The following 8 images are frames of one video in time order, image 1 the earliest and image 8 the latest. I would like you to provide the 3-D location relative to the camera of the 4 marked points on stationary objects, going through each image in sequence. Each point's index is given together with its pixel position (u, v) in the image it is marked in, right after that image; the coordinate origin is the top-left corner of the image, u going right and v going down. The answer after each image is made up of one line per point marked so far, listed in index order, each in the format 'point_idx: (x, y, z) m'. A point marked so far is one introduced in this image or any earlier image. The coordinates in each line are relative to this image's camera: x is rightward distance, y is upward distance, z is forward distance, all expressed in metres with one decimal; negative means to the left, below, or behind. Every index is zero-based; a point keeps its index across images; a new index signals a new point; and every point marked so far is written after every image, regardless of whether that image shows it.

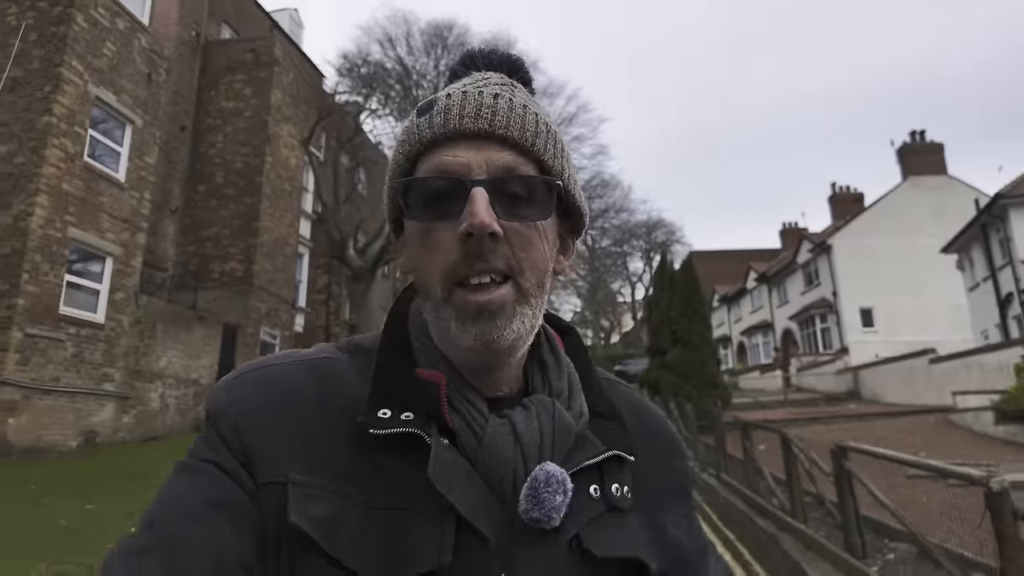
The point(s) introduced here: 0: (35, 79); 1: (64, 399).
0: (-8.0, +3.5, +10.5) m
1: (-7.2, -1.8, +10.0) m
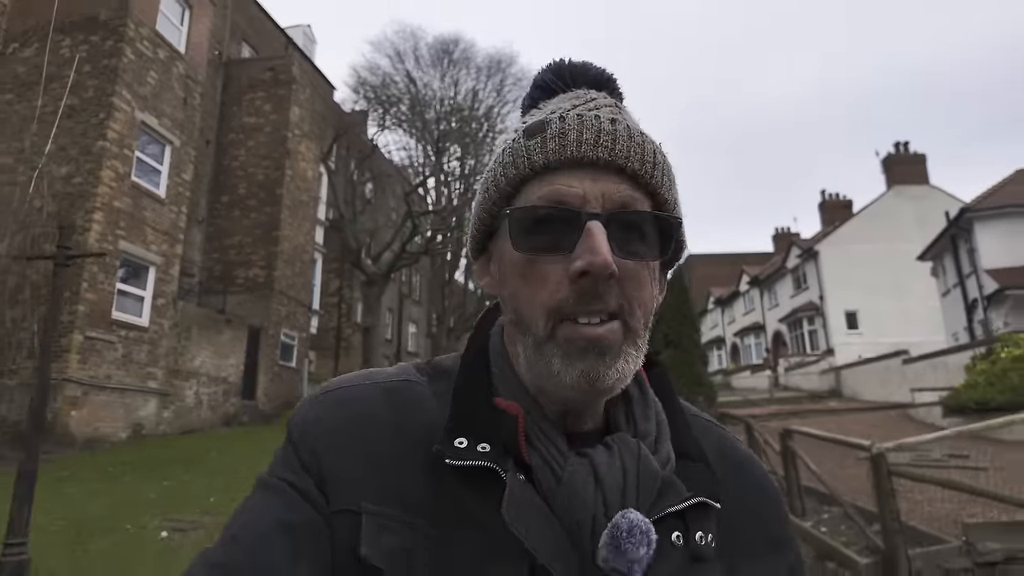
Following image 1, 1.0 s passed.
0: (-7.9, +3.4, +11.6) m
1: (-7.1, -1.9, +11.1) m
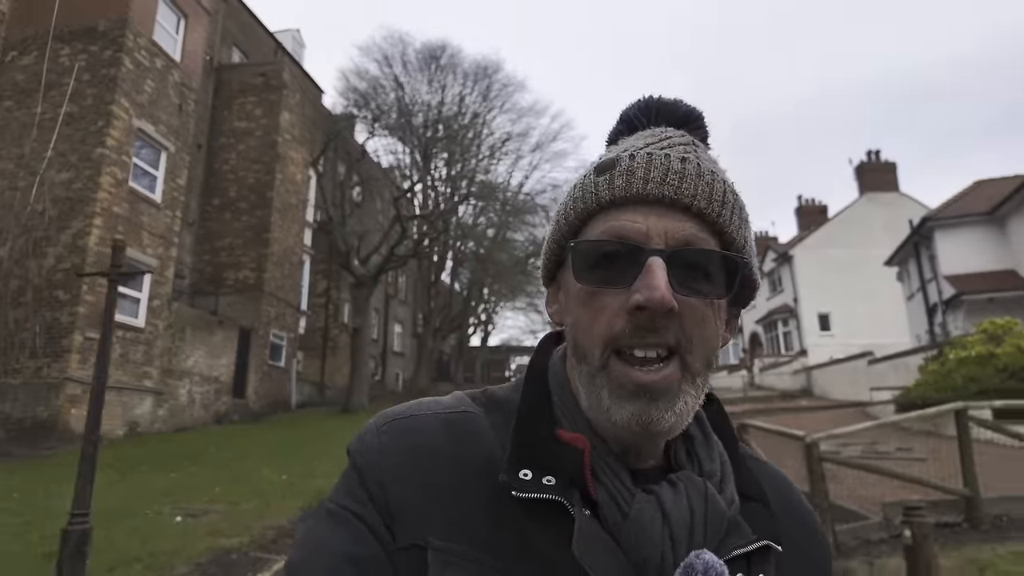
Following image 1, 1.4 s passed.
0: (-8.2, +3.4, +12.0) m
1: (-7.4, -1.9, +11.5) m
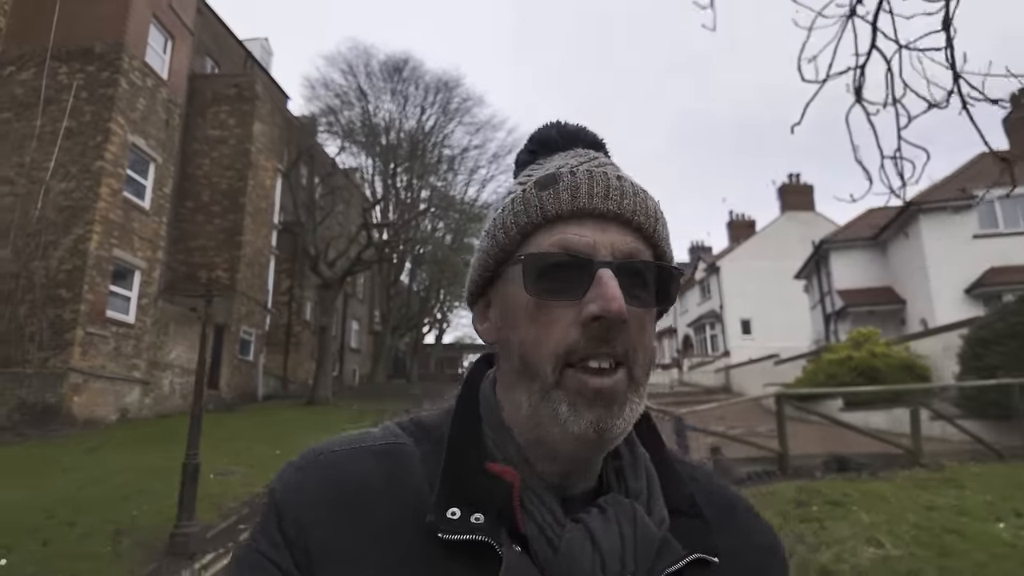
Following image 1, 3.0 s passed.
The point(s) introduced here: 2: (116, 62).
0: (-9.0, +3.4, +13.2) m
1: (-8.3, -1.9, +12.8) m
2: (-8.6, +4.9, +13.5) m
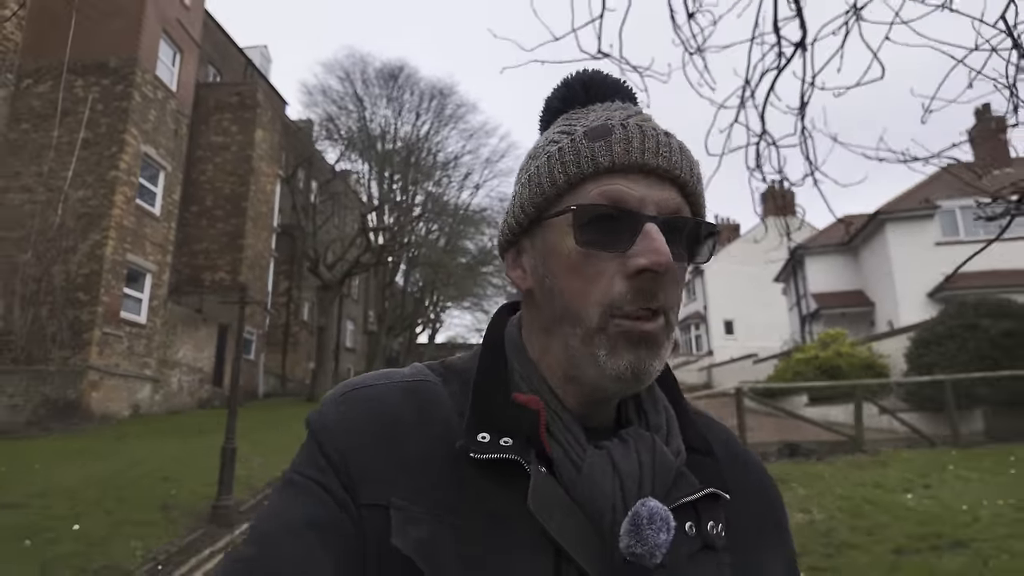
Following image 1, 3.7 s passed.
0: (-9.2, +3.3, +13.9) m
1: (-8.5, -2.0, +13.5) m
2: (-8.8, +4.9, +14.3) m
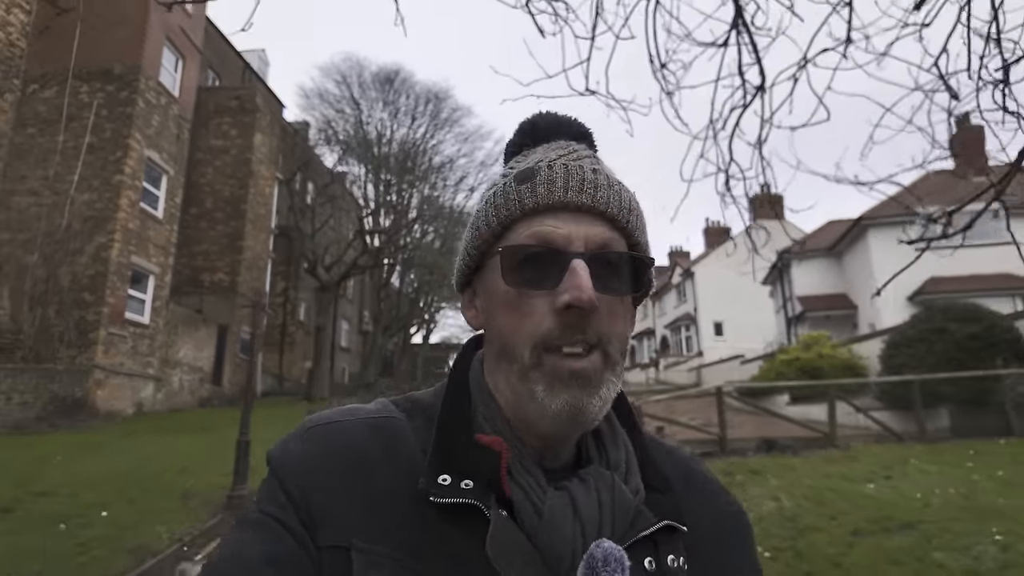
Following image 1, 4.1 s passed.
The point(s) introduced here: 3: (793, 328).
0: (-9.3, +3.3, +14.3) m
1: (-8.7, -2.0, +13.9) m
2: (-8.9, +4.9, +14.6) m
3: (+8.8, -1.3, +19.2) m
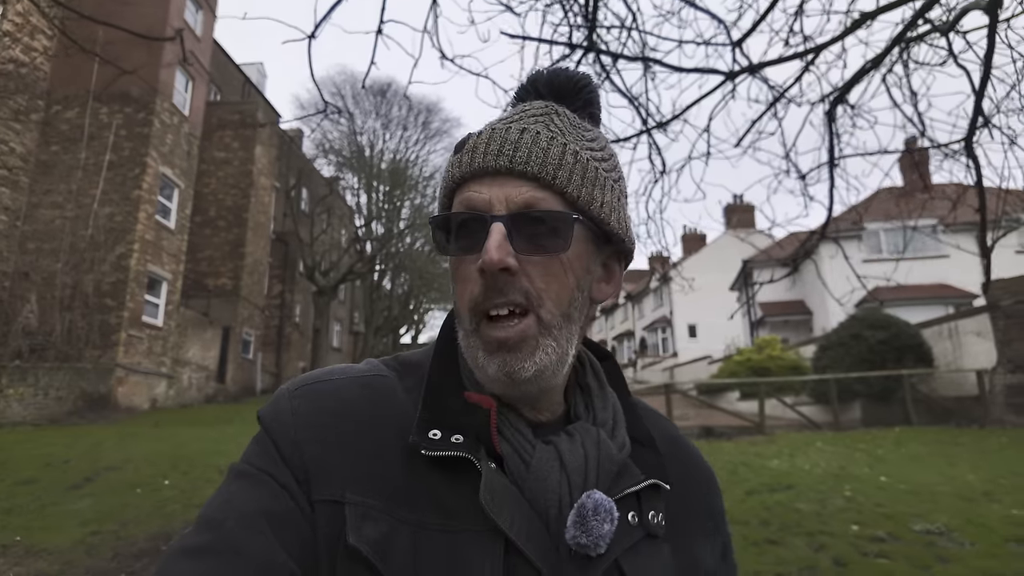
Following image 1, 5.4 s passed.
0: (-9.7, +3.2, +15.6) m
1: (-9.1, -2.2, +15.2) m
2: (-9.3, +4.7, +16.0) m
3: (+8.3, -1.5, +20.8) m
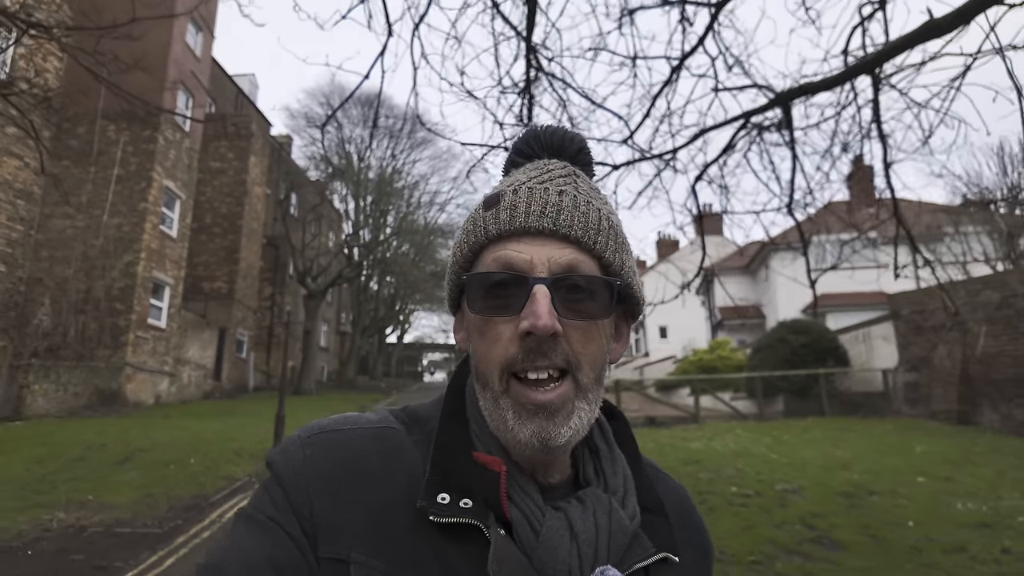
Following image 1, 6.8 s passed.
0: (-10.3, +3.0, +16.9) m
1: (-9.7, -2.3, +16.5) m
2: (-9.9, +4.6, +17.3) m
3: (+7.5, -1.7, +22.5) m
